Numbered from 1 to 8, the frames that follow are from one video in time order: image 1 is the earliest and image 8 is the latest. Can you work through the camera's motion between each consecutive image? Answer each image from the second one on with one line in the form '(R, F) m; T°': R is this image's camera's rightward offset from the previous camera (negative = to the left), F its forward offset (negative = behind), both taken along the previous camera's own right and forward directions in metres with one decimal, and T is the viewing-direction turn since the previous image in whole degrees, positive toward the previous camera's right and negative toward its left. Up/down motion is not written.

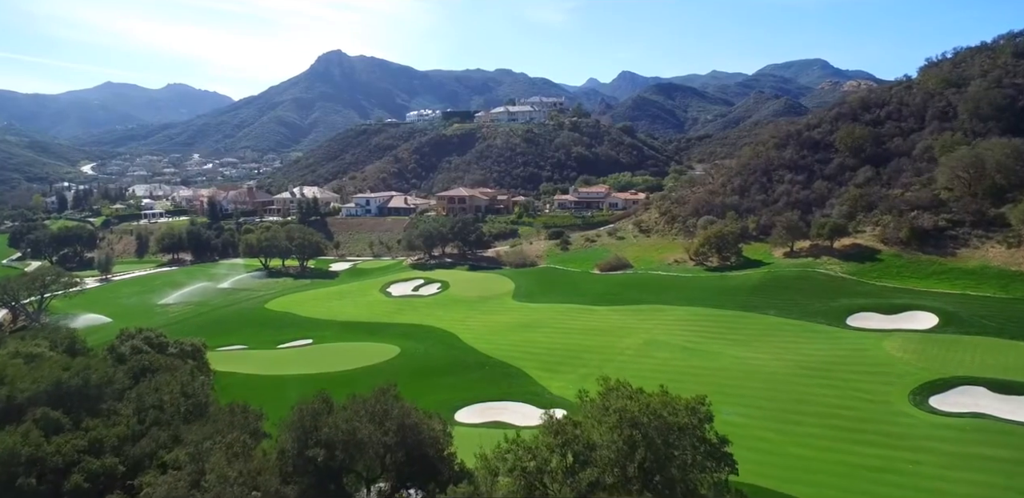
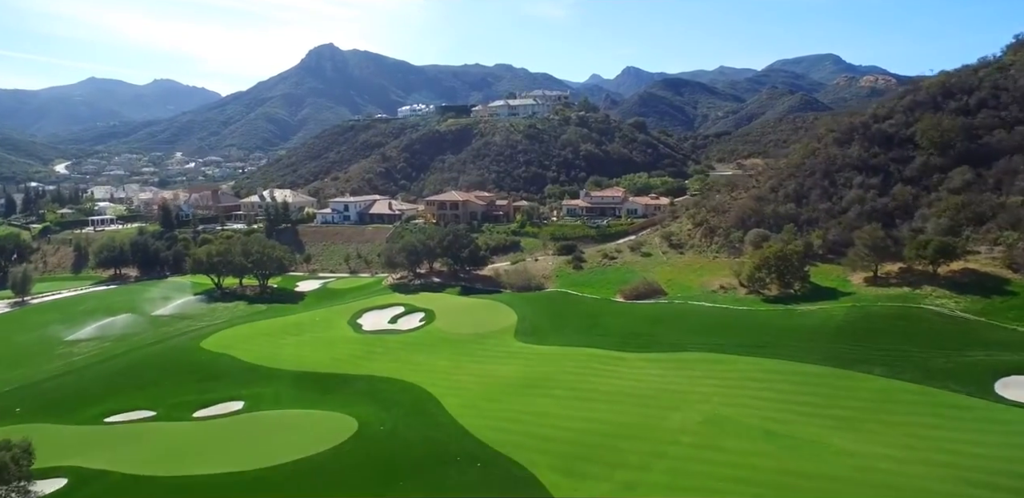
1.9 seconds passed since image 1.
(-0.2, +14.7) m; 0°
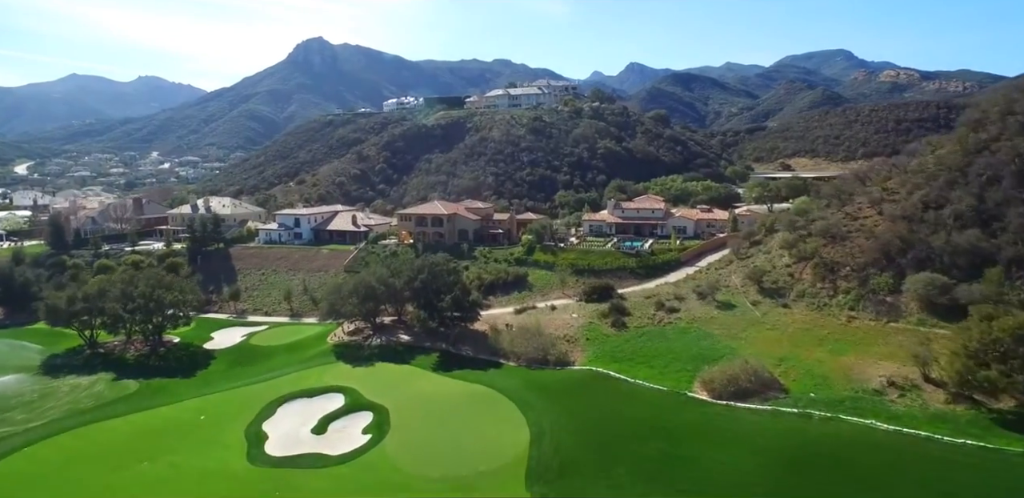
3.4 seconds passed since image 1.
(-0.4, +23.8) m; 0°
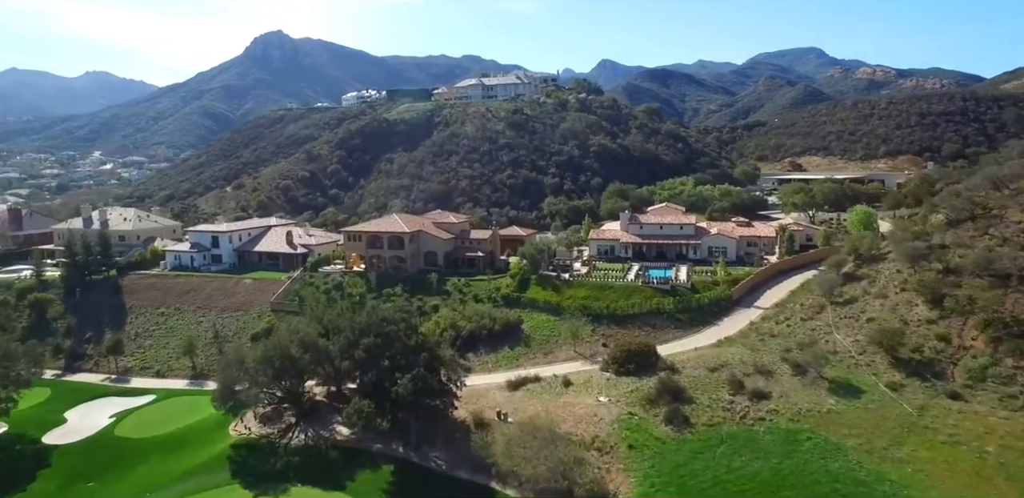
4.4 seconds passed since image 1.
(-1.1, +16.6) m; +3°
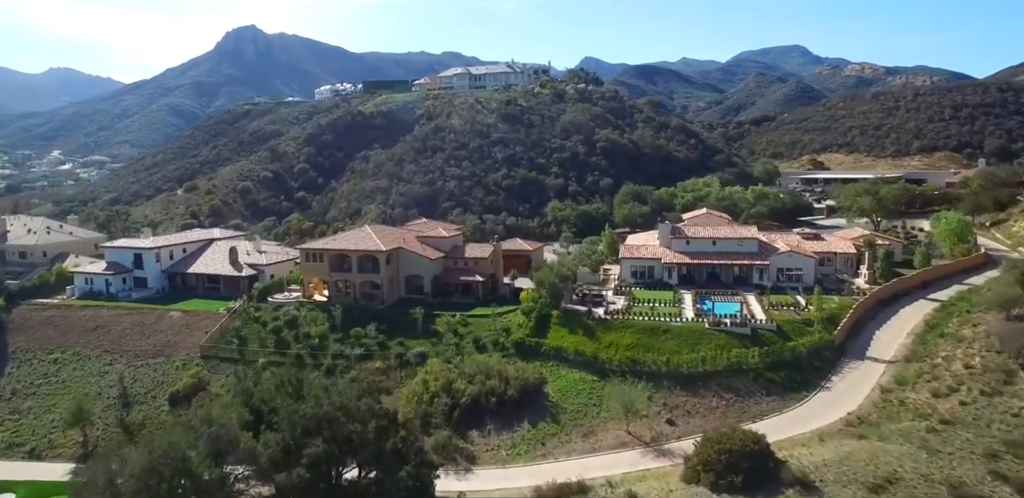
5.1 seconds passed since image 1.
(-1.8, +12.3) m; +2°
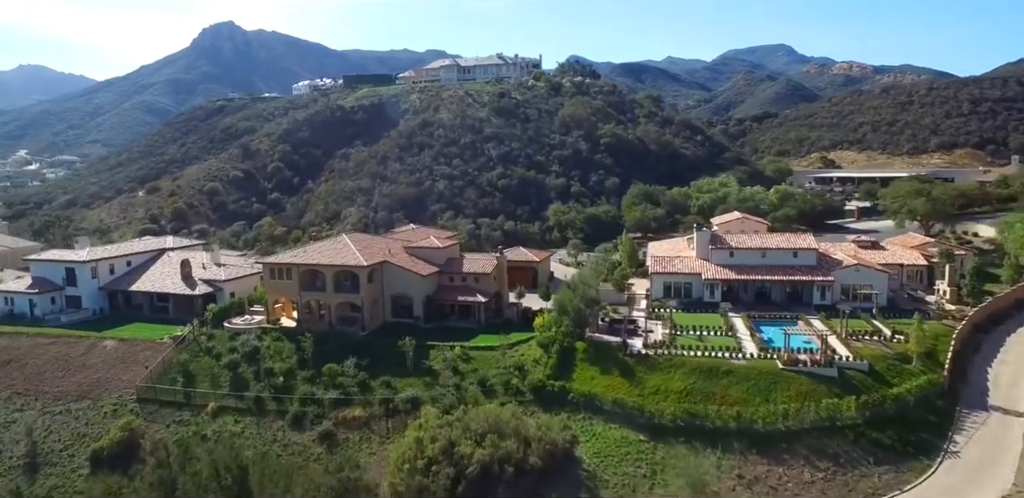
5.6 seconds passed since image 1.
(-1.4, +7.1) m; +1°
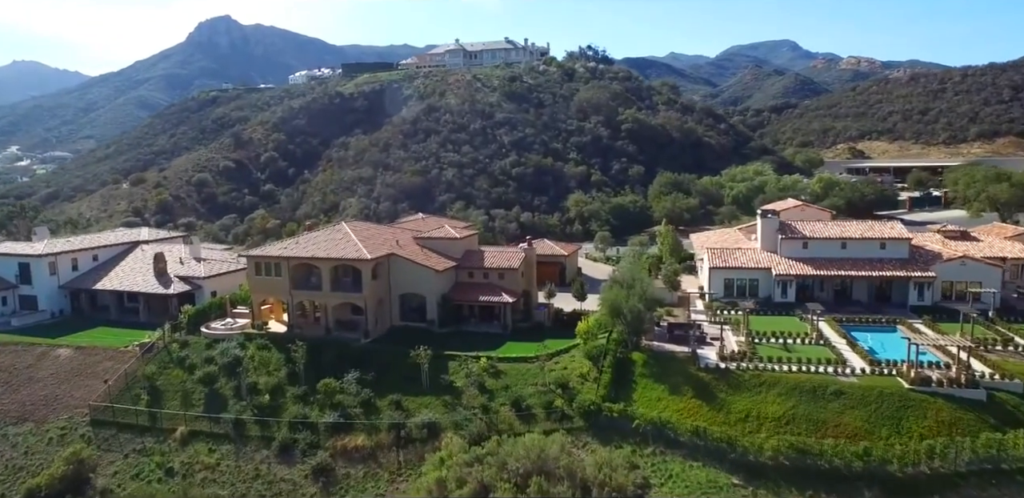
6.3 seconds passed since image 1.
(-1.6, +5.6) m; 0°
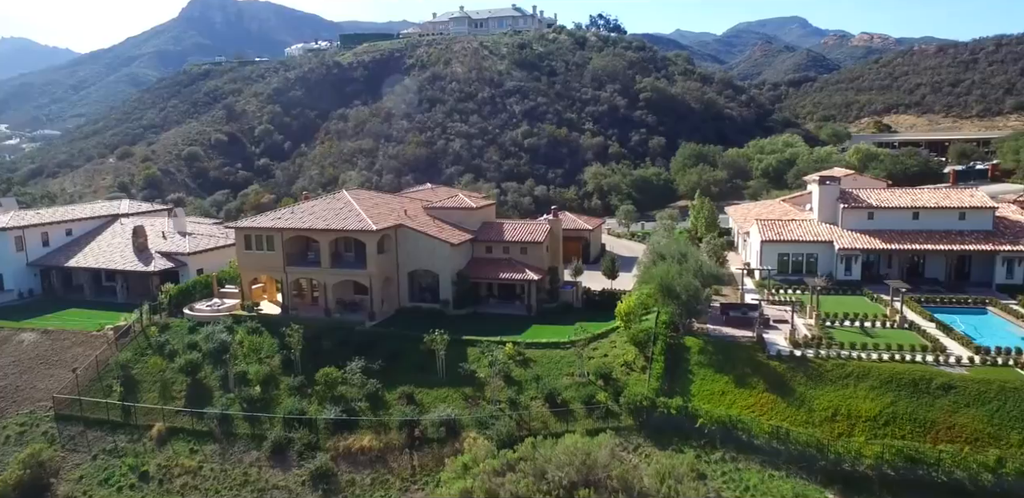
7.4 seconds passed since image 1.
(-1.0, +3.6) m; 0°
